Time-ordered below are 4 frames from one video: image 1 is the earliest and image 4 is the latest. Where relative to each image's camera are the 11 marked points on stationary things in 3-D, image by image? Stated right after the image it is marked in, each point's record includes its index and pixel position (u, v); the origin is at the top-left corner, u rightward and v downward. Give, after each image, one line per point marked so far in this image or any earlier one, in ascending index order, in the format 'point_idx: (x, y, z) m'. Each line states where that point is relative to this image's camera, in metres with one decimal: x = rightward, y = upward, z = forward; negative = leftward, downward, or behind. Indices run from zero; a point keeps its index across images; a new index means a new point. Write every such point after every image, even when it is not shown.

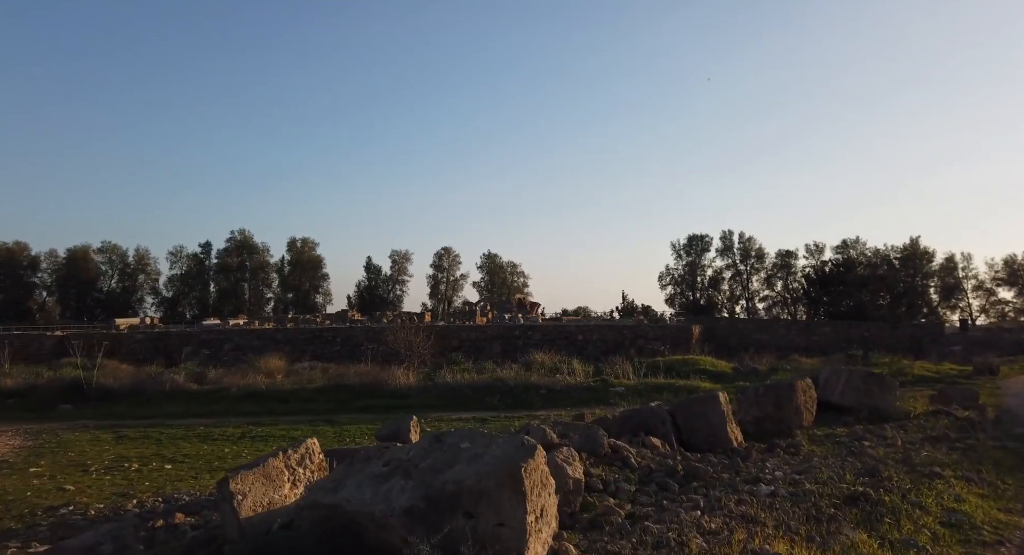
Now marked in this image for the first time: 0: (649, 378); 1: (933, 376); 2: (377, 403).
0: (+3.4, -2.5, +15.9) m
1: (+11.0, -2.6, +16.5) m
2: (-3.0, -2.8, +14.1) m
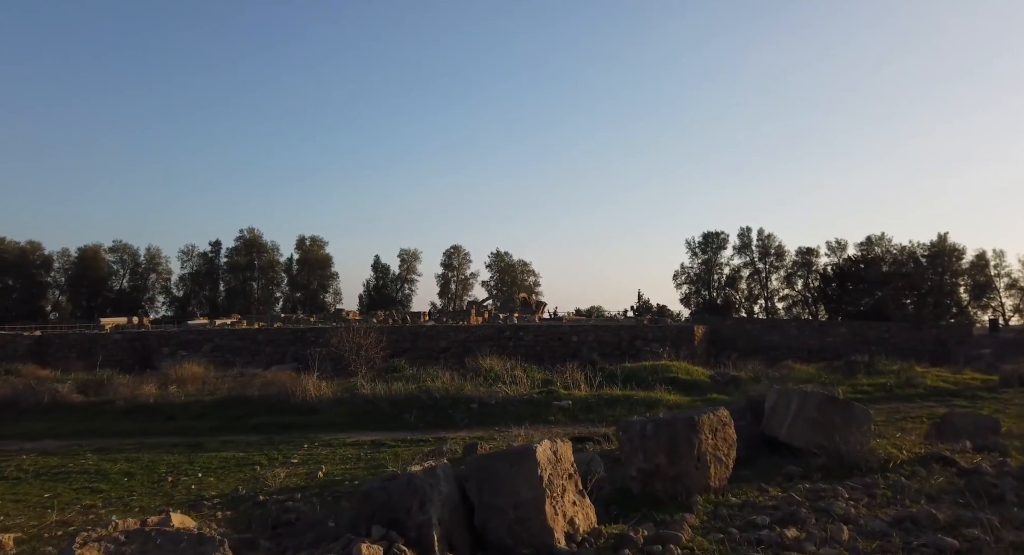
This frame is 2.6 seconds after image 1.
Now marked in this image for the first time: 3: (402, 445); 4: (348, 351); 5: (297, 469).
0: (+2.0, -2.4, +13.4) m
1: (+9.6, -2.4, +13.8) m
2: (-4.5, -2.7, +11.8) m
3: (-1.7, -2.6, +9.9) m
4: (-5.0, -2.3, +19.2) m
5: (-2.7, -2.4, +8.0) m
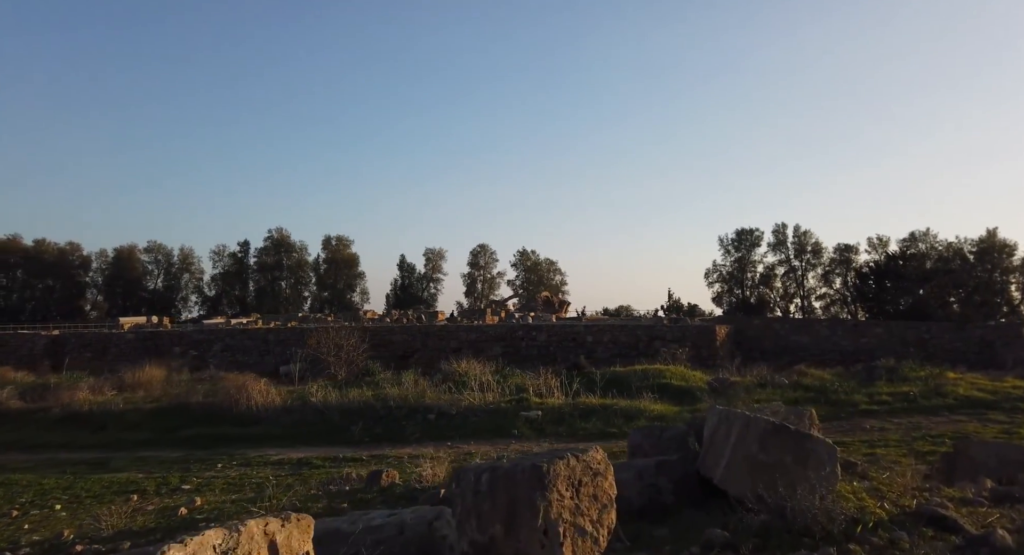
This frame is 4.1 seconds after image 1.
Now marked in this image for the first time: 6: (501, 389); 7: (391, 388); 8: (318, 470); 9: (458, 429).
0: (+1.3, -2.3, +11.9) m
1: (+8.9, -2.3, +11.9) m
2: (-5.2, -2.6, +10.7) m
3: (-2.5, -2.5, +8.6) m
4: (-5.3, -2.2, +18.1) m
5: (-3.6, -2.4, +6.8) m
6: (-0.2, -2.2, +12.5) m
7: (-2.5, -2.3, +12.9) m
8: (-2.5, -2.5, +8.0) m
9: (-0.9, -2.6, +10.8) m
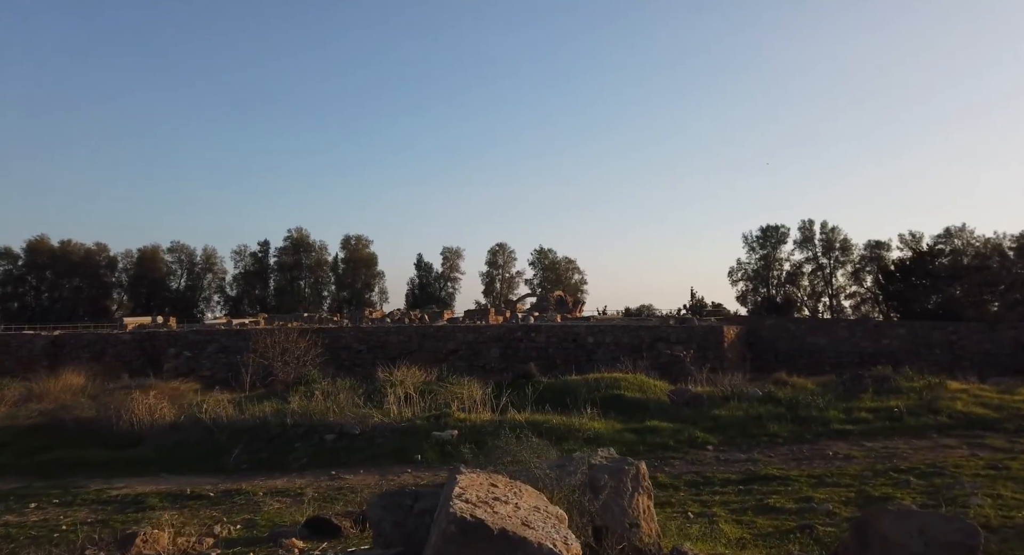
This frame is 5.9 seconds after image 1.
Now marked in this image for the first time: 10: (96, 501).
0: (0.0, -2.2, +10.4) m
1: (+7.6, -2.2, +10.0) m
2: (-6.6, -2.6, +9.5) m
3: (-4.0, -2.5, +7.3) m
4: (-6.4, -2.1, +16.9) m
5: (-5.2, -2.3, +5.5) m
6: (-1.6, -2.2, +11.1) m
7: (-3.8, -2.2, +11.5) m
8: (-4.0, -2.5, +6.7) m
9: (-2.3, -2.6, +9.3) m
10: (-4.9, -2.6, +7.4) m
